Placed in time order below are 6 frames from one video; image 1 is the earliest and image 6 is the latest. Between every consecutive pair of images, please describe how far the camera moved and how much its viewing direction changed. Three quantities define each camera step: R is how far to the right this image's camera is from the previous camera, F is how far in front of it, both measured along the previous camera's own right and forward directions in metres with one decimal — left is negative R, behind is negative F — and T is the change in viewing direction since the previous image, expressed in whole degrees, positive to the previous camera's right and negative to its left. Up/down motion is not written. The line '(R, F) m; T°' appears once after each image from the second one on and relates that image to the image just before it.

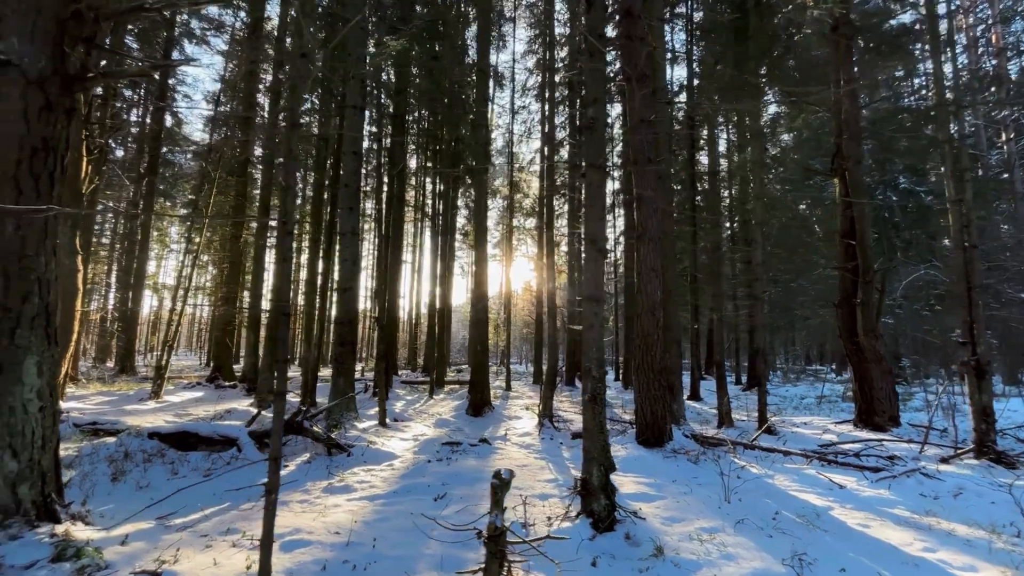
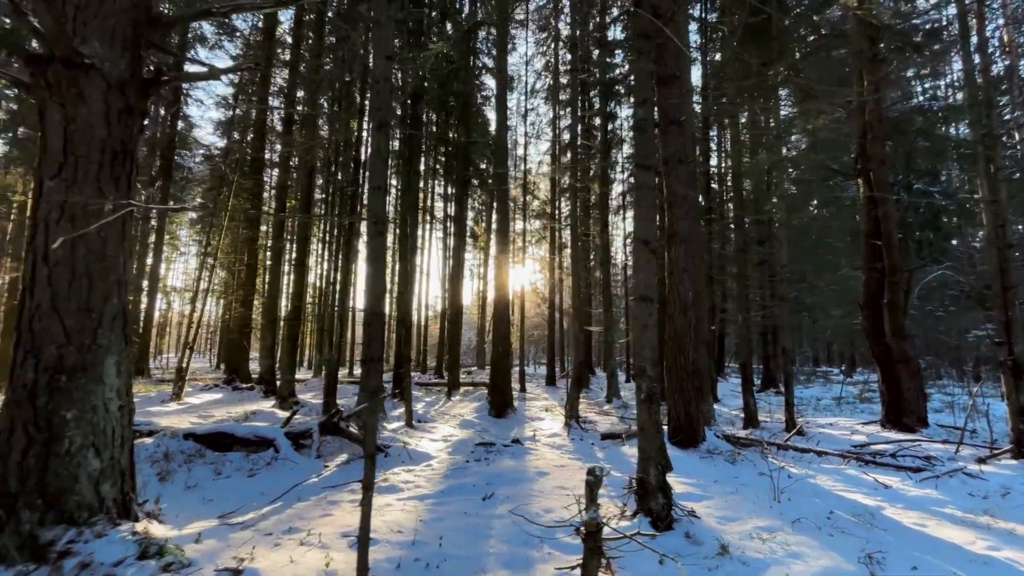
(-0.4, 0.0) m; 0°
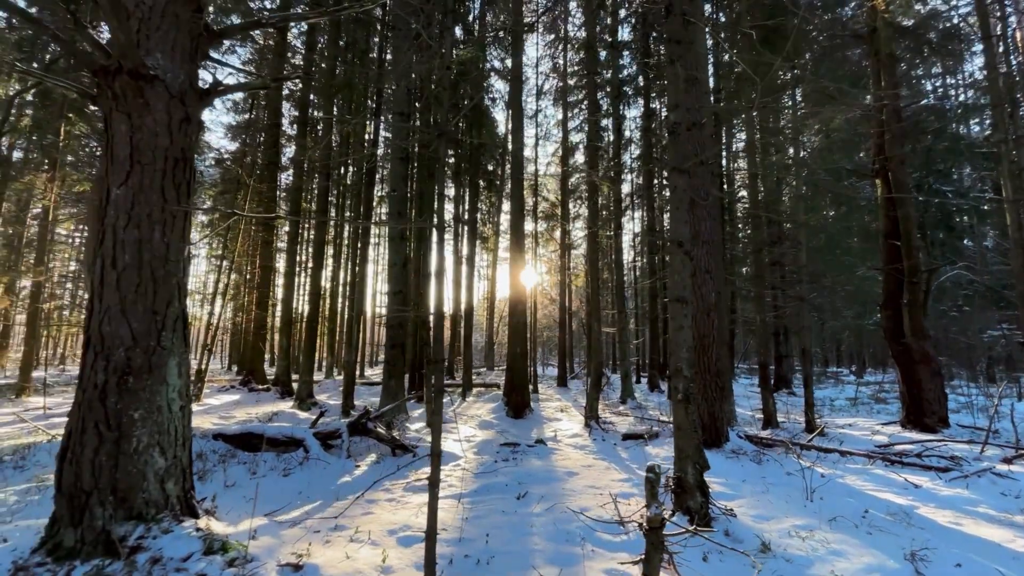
(-0.3, -0.1) m; -1°
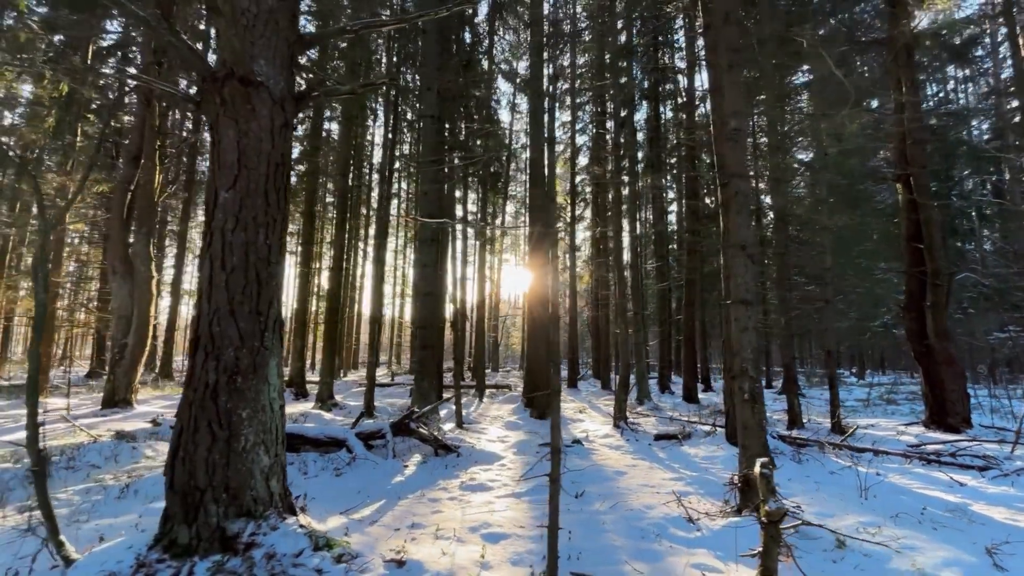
(-0.6, -0.1) m; +1°
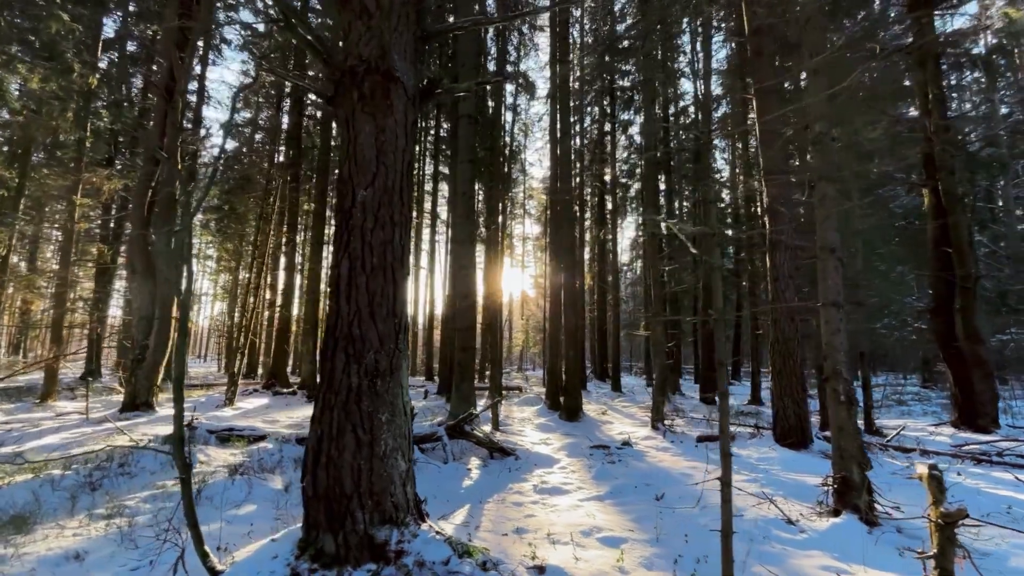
(-0.9, +0.1) m; +2°
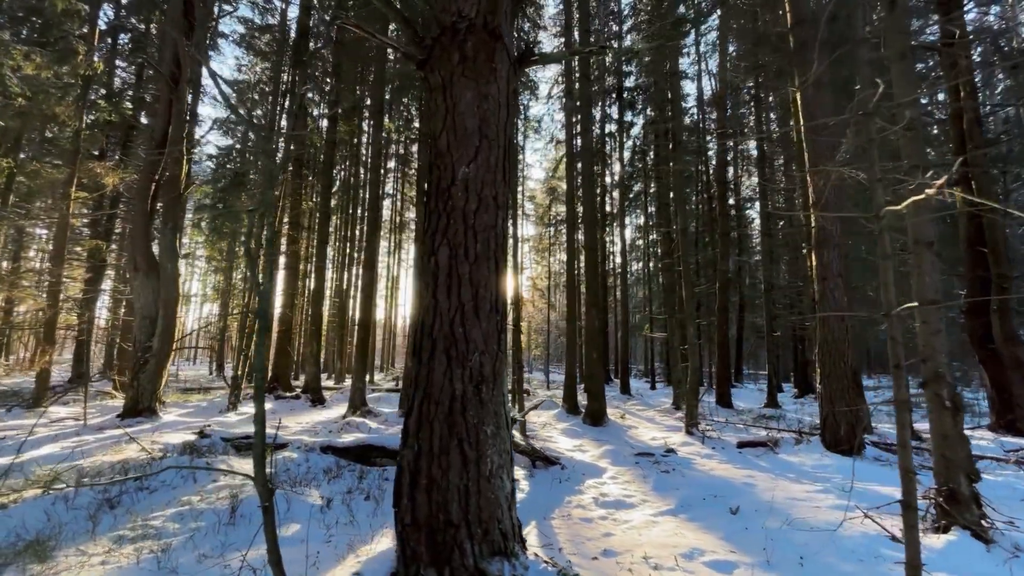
(-0.7, +0.4) m; +1°
